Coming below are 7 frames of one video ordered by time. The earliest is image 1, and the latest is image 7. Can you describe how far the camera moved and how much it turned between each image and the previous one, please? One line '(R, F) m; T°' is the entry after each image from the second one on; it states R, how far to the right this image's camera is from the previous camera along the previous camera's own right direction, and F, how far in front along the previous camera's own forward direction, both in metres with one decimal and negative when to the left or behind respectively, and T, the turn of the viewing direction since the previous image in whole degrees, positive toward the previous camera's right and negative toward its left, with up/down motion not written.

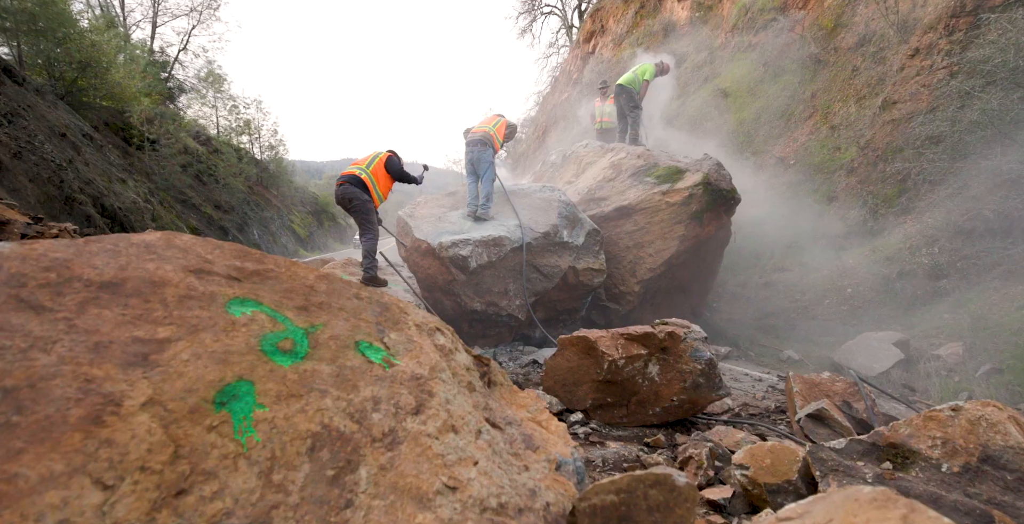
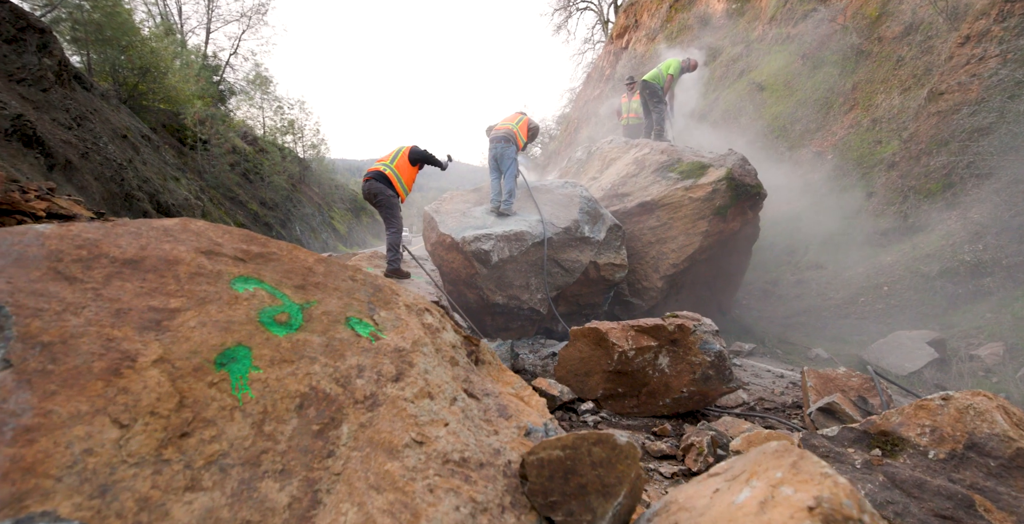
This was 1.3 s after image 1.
(+0.2, -0.1) m; -4°
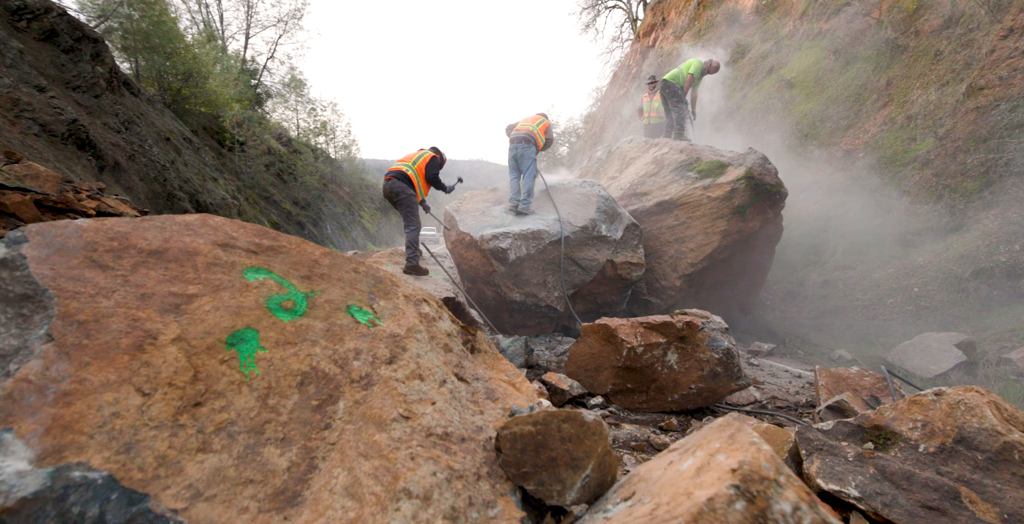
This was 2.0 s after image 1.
(+0.1, -0.1) m; -3°
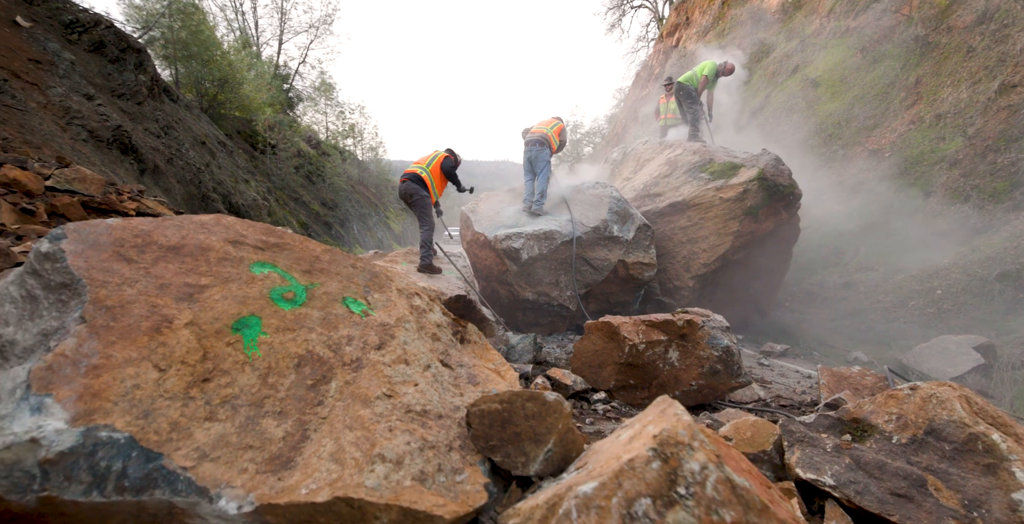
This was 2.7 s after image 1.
(+0.2, -0.1) m; -3°
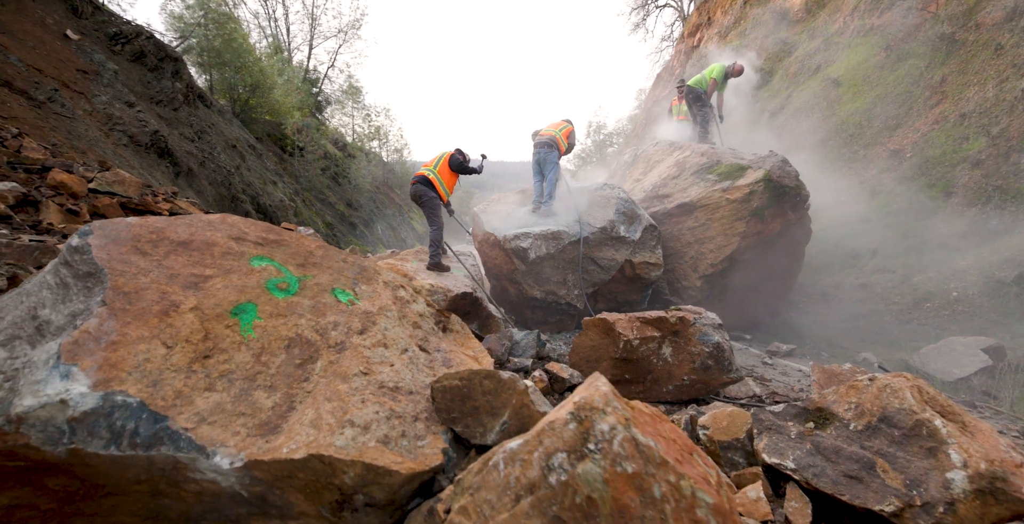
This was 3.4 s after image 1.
(+0.2, -0.2) m; -3°
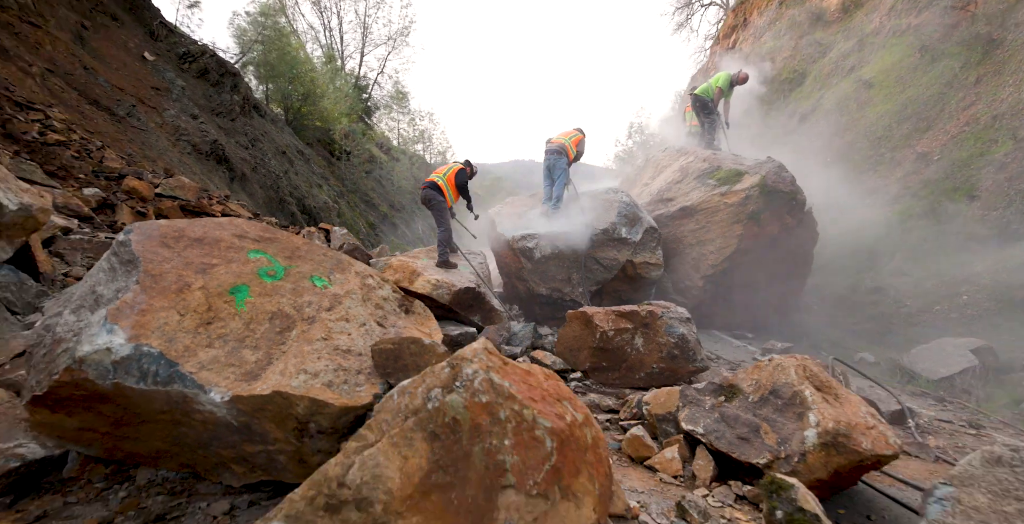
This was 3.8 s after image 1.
(+0.5, -0.4) m; -5°
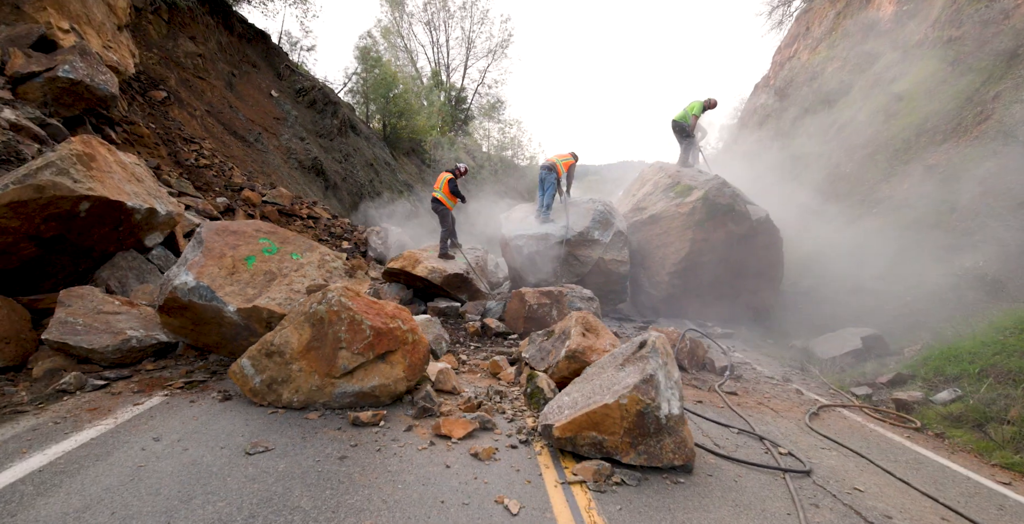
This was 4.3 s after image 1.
(+1.9, -1.3) m; -12°
